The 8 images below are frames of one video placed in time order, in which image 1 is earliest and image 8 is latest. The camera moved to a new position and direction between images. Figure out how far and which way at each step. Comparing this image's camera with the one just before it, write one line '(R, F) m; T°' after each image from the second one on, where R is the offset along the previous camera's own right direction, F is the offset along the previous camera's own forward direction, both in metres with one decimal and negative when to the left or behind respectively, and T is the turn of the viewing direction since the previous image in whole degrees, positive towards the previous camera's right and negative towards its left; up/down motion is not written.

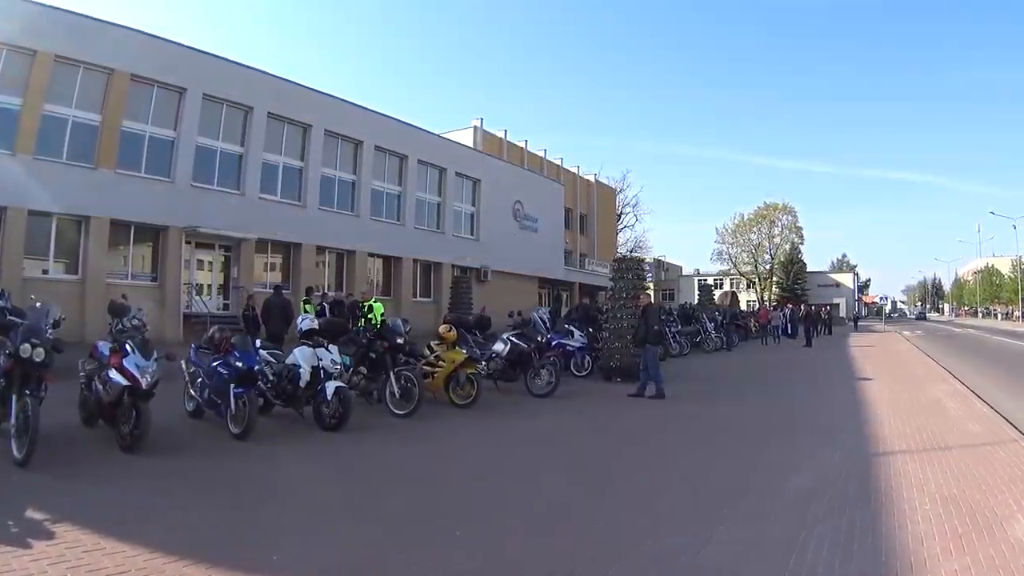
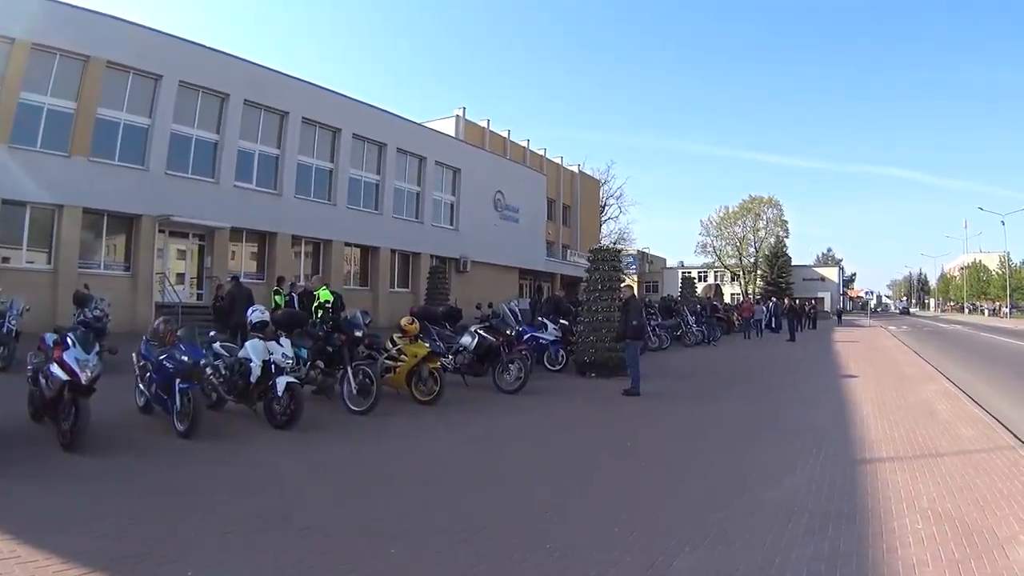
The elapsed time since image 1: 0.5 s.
(+0.3, +0.7) m; +1°
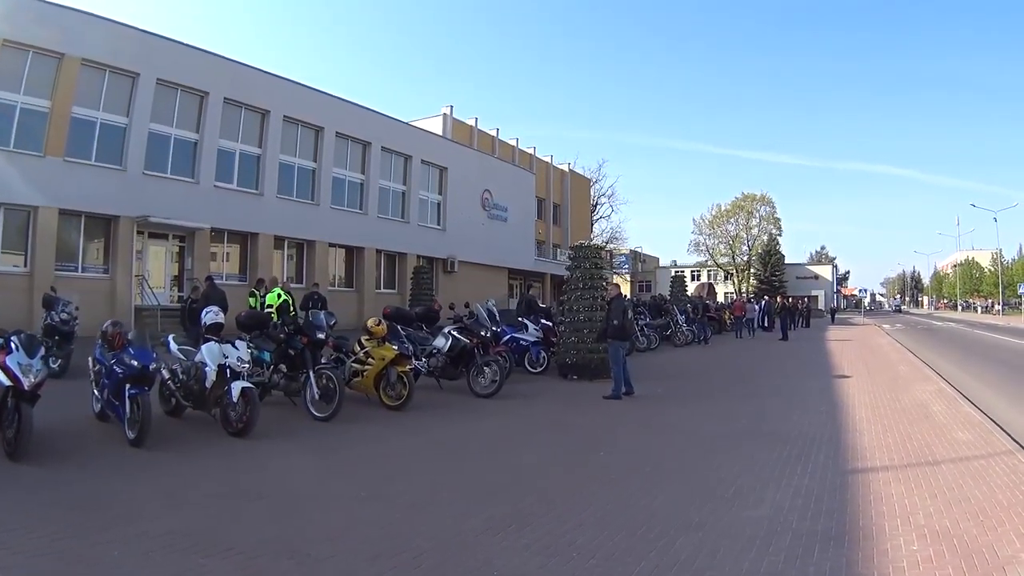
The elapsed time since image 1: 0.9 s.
(+0.3, +0.6) m; 0°
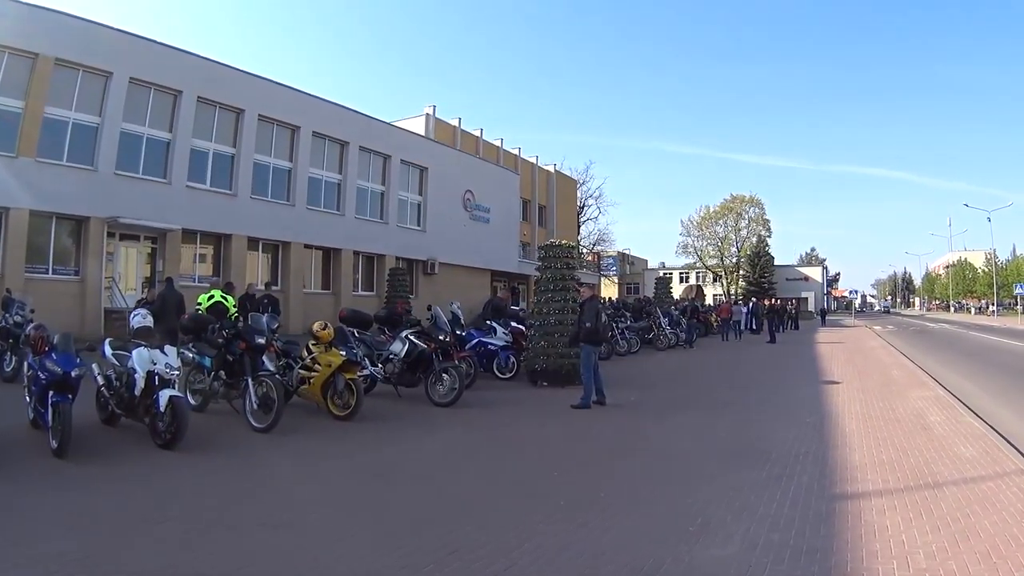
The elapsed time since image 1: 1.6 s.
(+0.4, +0.9) m; +1°
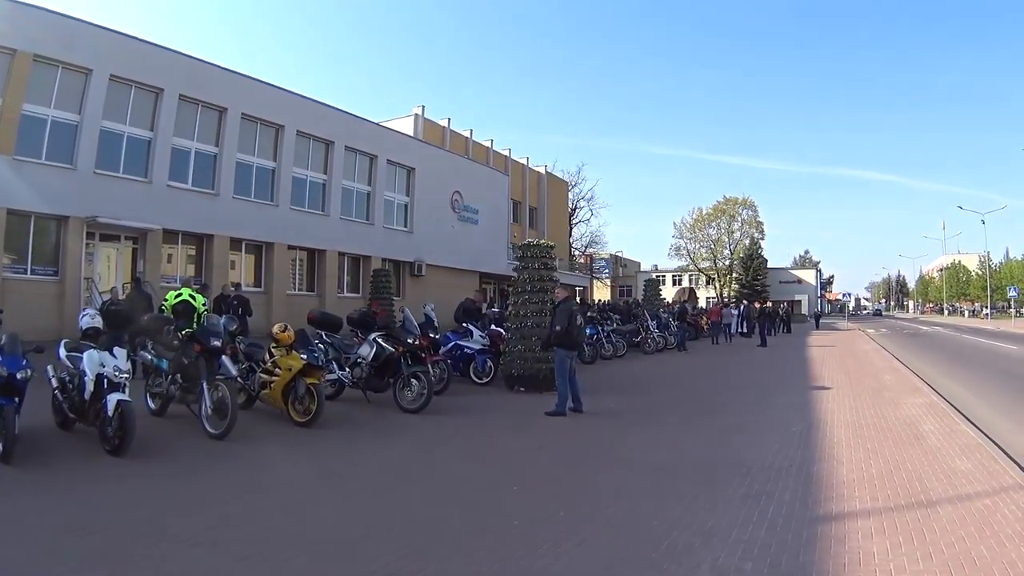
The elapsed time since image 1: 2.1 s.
(+0.3, +0.5) m; 0°
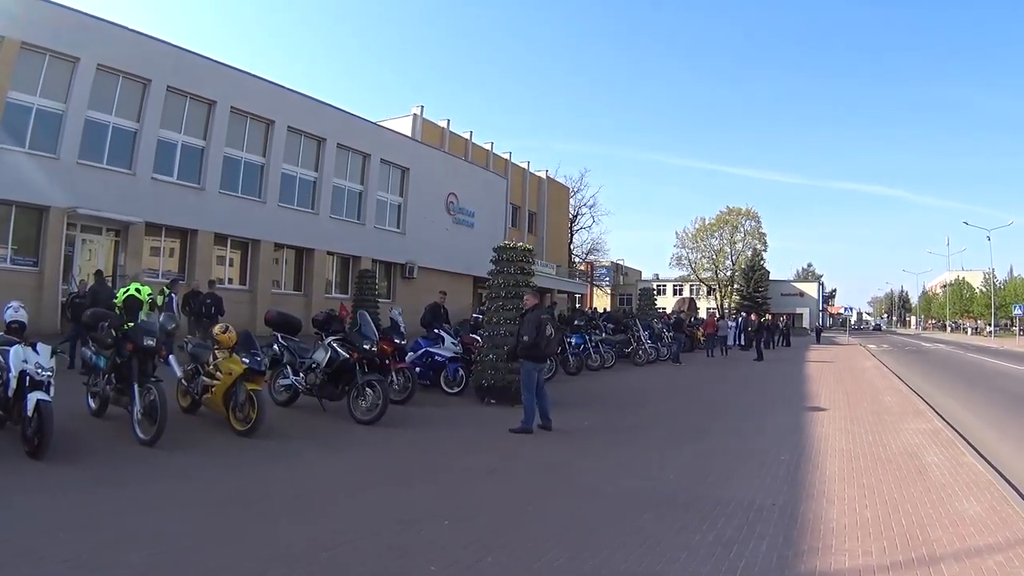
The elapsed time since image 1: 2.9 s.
(+0.5, +0.8) m; 0°
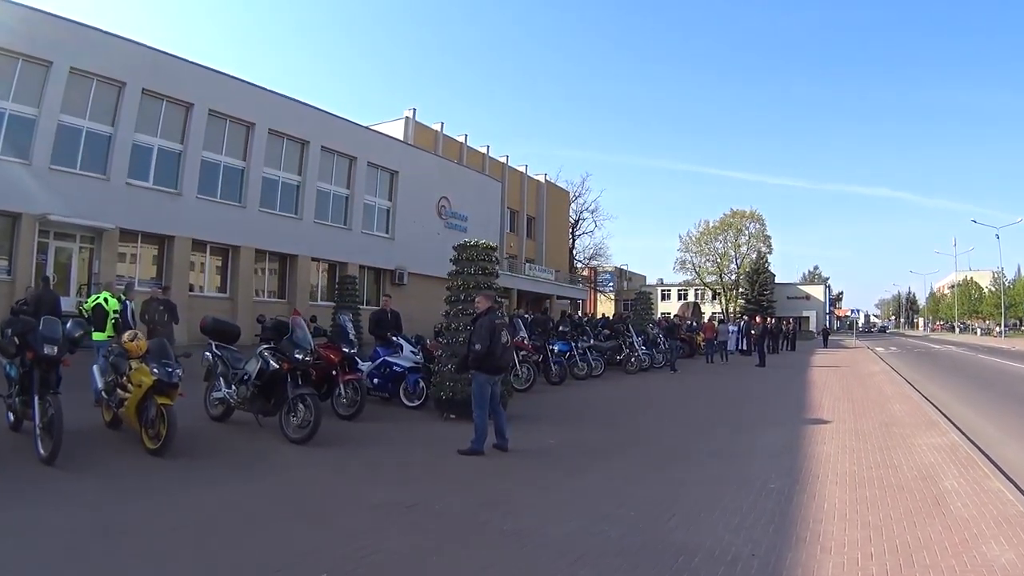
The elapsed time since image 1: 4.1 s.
(+0.6, +1.1) m; -1°
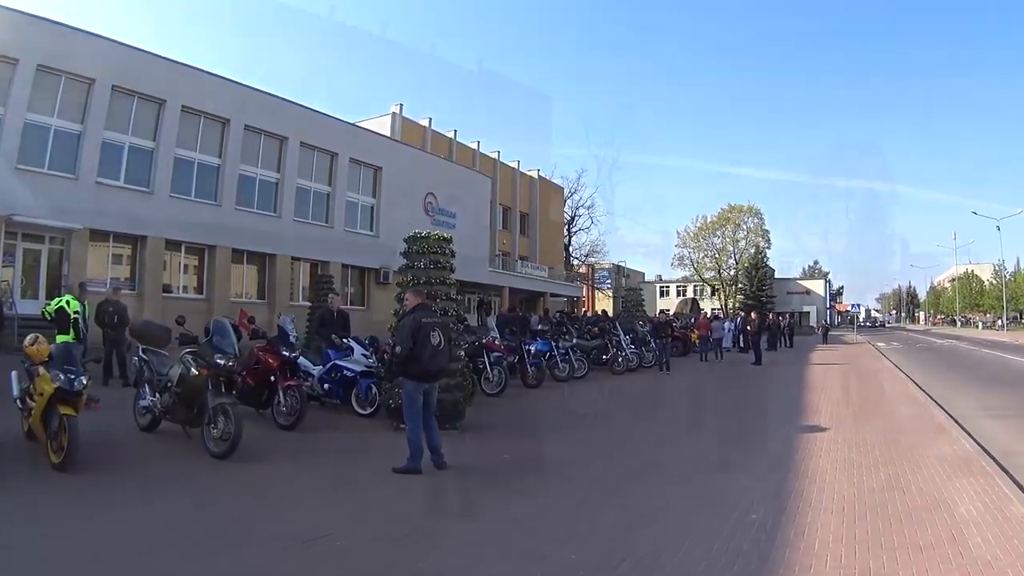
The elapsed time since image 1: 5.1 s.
(+0.5, +1.0) m; 0°
